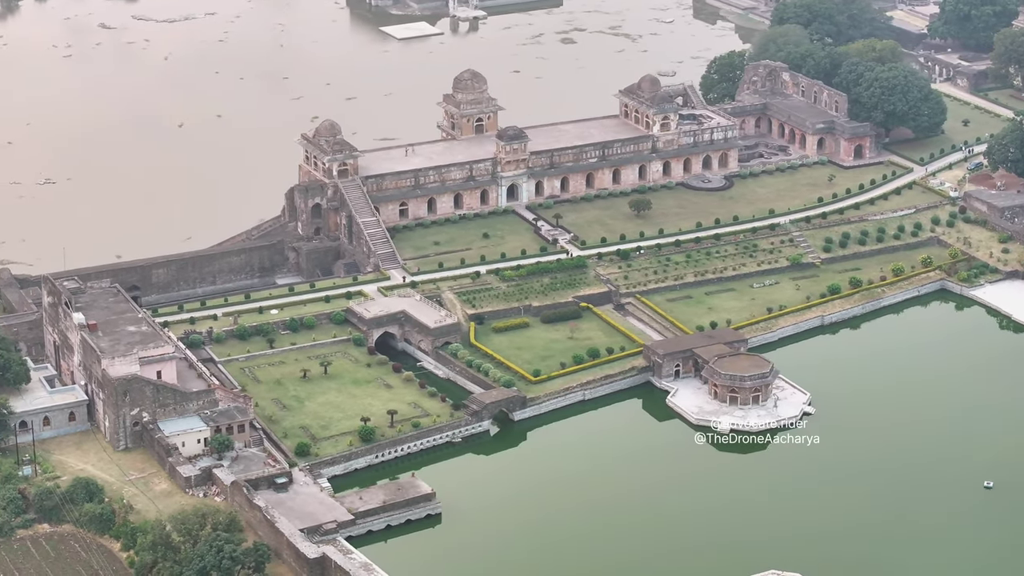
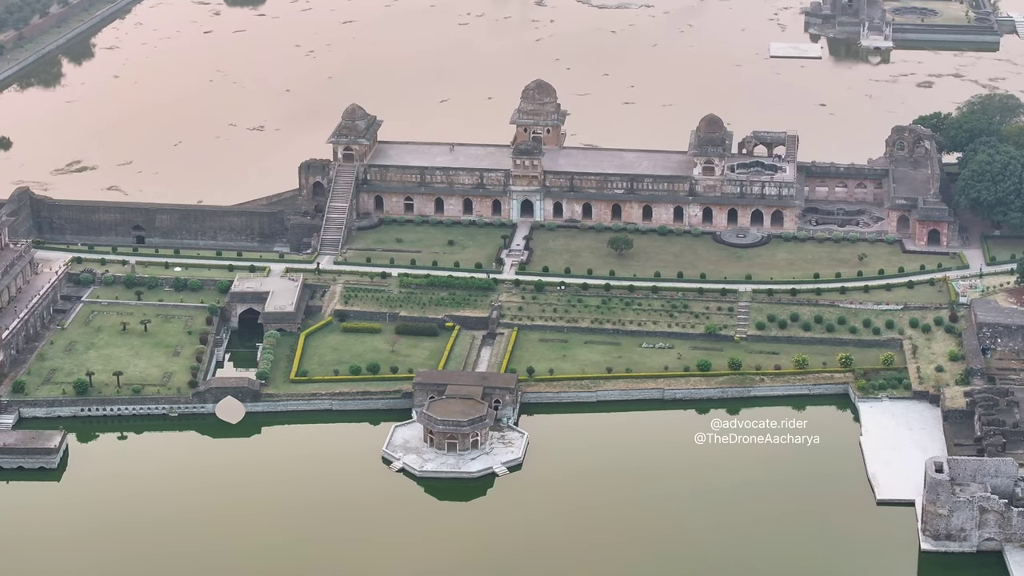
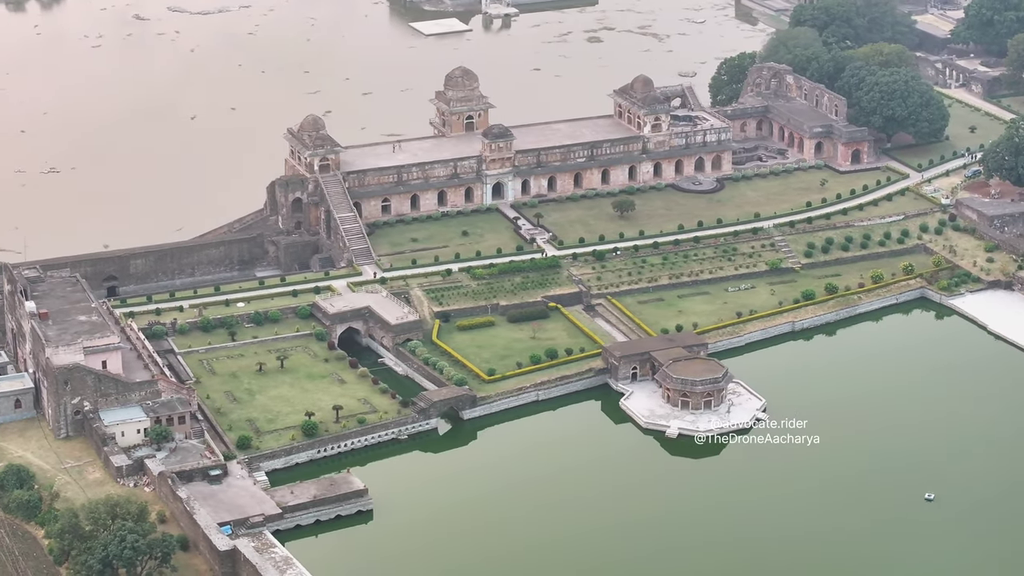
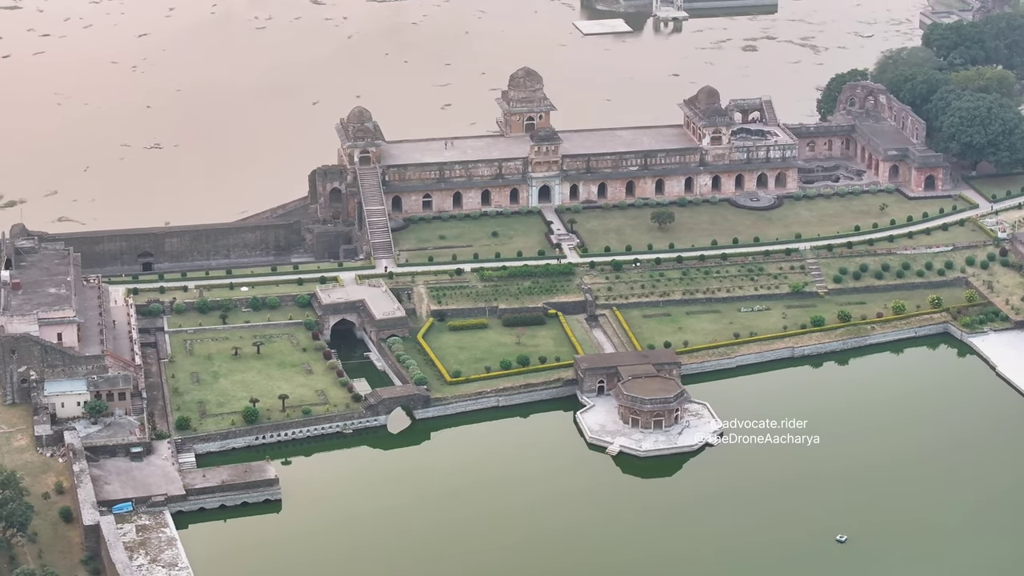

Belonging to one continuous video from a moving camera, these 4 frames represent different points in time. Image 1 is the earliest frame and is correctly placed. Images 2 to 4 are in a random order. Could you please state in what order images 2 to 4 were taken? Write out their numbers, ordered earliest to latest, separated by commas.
3, 4, 2
